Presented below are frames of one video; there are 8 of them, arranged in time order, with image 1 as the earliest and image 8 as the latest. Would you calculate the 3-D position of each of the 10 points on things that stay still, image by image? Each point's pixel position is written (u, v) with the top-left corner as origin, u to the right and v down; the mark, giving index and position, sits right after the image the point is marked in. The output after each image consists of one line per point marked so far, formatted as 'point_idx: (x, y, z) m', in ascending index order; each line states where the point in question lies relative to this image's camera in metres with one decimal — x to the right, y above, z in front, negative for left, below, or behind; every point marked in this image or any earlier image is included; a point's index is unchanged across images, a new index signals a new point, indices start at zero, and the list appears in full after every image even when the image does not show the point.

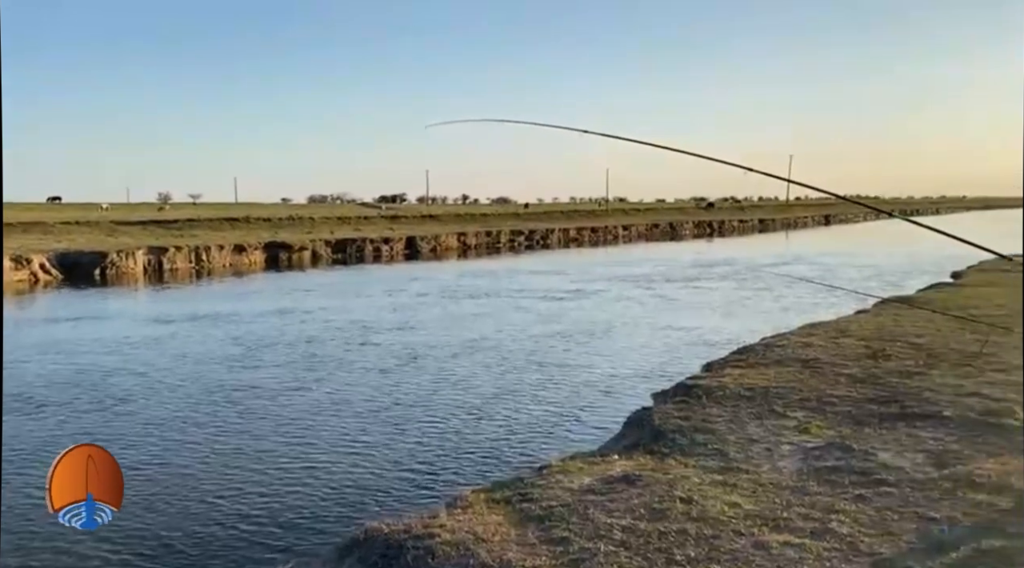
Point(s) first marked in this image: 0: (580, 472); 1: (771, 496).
0: (+0.6, -1.6, +7.4) m
1: (+1.9, -1.6, +6.3) m
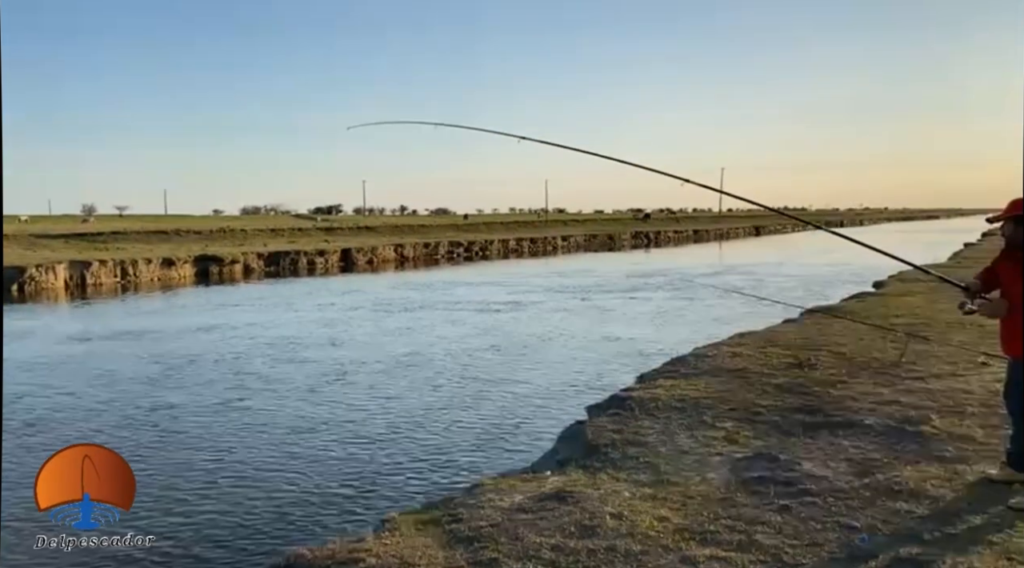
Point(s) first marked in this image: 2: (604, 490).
0: (0.0, -1.8, +7.3) m
1: (+1.4, -1.7, +6.4) m
2: (+0.8, -1.7, +7.0) m
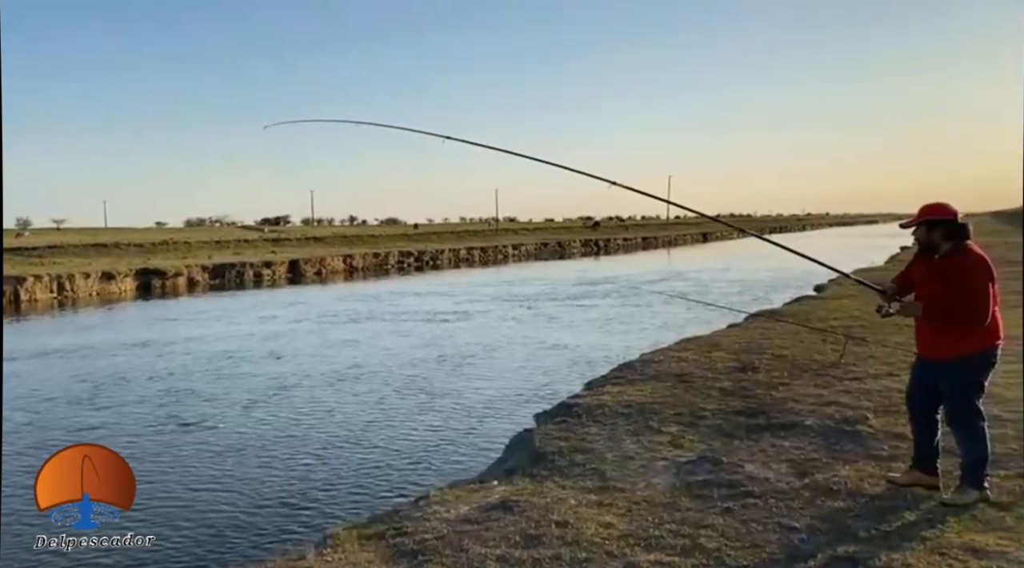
0: (-0.5, -1.9, +7.2) m
1: (+1.0, -1.8, +6.4) m
2: (+0.3, -1.8, +7.0) m
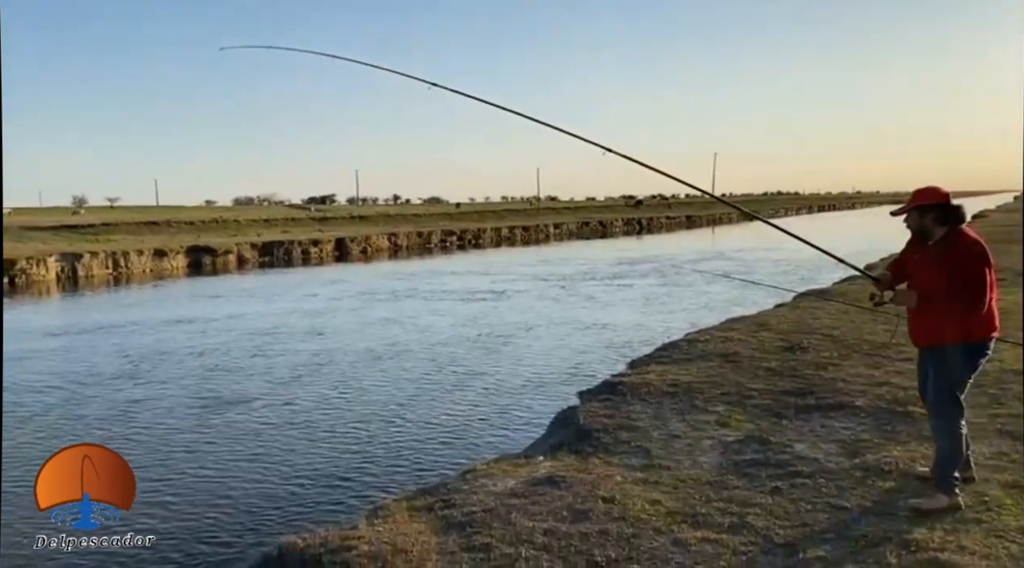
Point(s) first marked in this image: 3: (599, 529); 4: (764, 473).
0: (-0.1, -1.7, +7.3) m
1: (+1.4, -1.6, +6.4) m
2: (+0.7, -1.6, +7.1) m
3: (+0.6, -1.6, +5.6) m
4: (+2.0, -1.5, +6.7) m
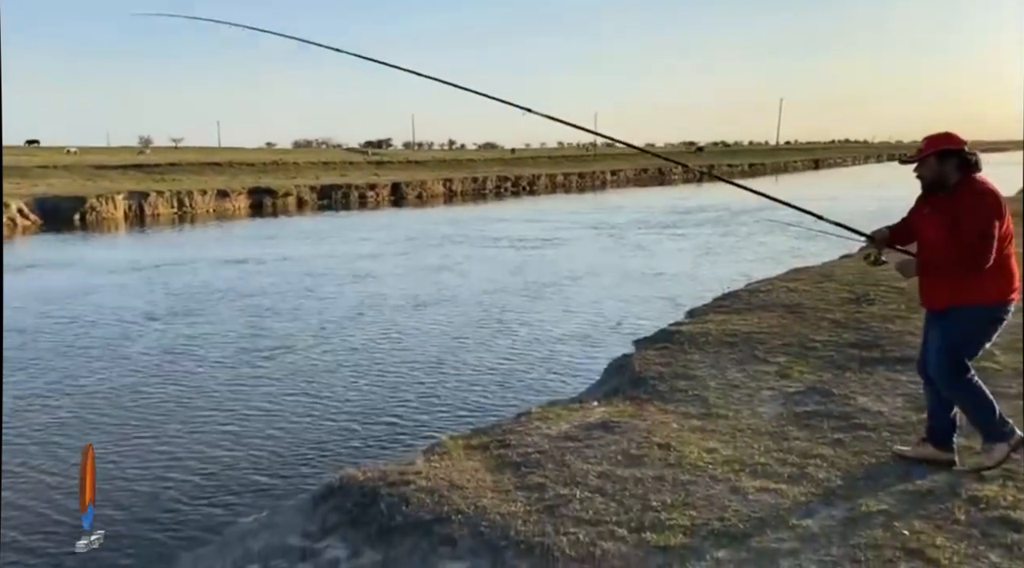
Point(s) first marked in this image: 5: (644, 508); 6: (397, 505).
0: (+0.4, -1.2, +7.3) m
1: (+1.8, -1.2, +6.3) m
2: (+1.2, -1.1, +7.0) m
3: (+0.9, -1.3, +5.6) m
4: (+2.4, -1.1, +6.6) m
5: (+0.8, -1.3, +5.1) m
6: (-0.7, -1.3, +5.1) m
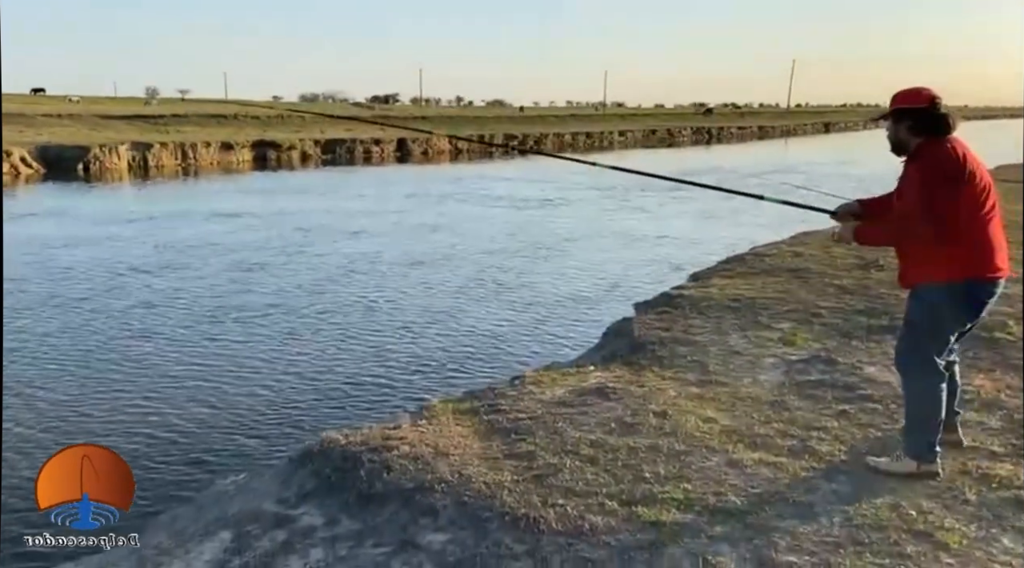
0: (+0.3, -0.8, +7.1) m
1: (+1.7, -0.9, +6.1) m
2: (+1.1, -0.8, +6.7) m
3: (+0.9, -1.0, +5.4) m
4: (+2.4, -0.8, +6.4) m
5: (+0.7, -1.1, +4.8) m
6: (-0.8, -1.1, +4.9) m
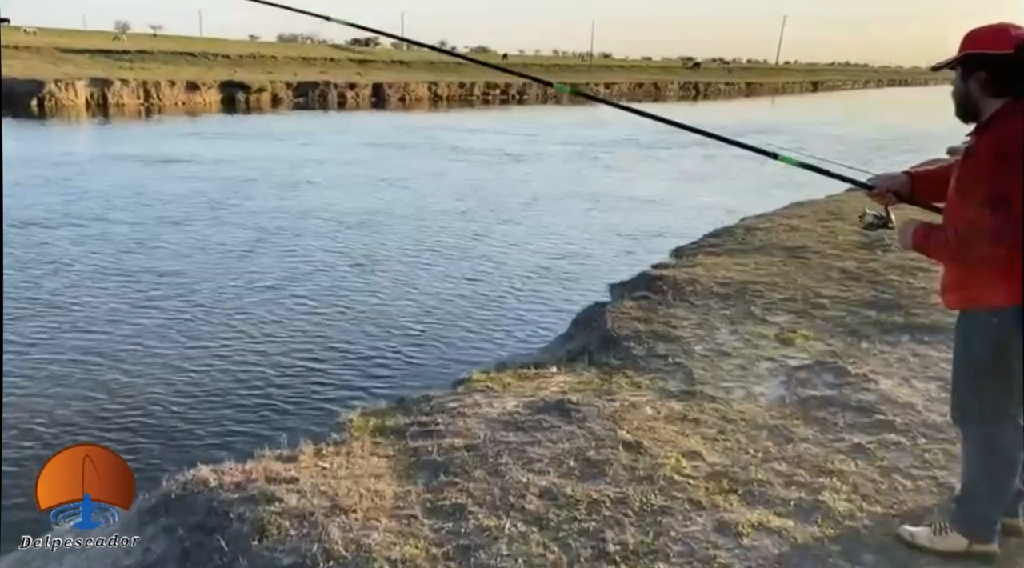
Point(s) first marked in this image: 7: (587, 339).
0: (-0.1, -0.7, +5.8) m
1: (+1.3, -0.9, +4.8) m
2: (+0.7, -0.8, +5.5) m
3: (+0.5, -1.0, +4.1) m
4: (+2.0, -0.8, +5.1) m
5: (+0.4, -1.2, +3.6) m
6: (-1.1, -1.1, +3.6) m
7: (+0.6, -0.4, +7.2) m
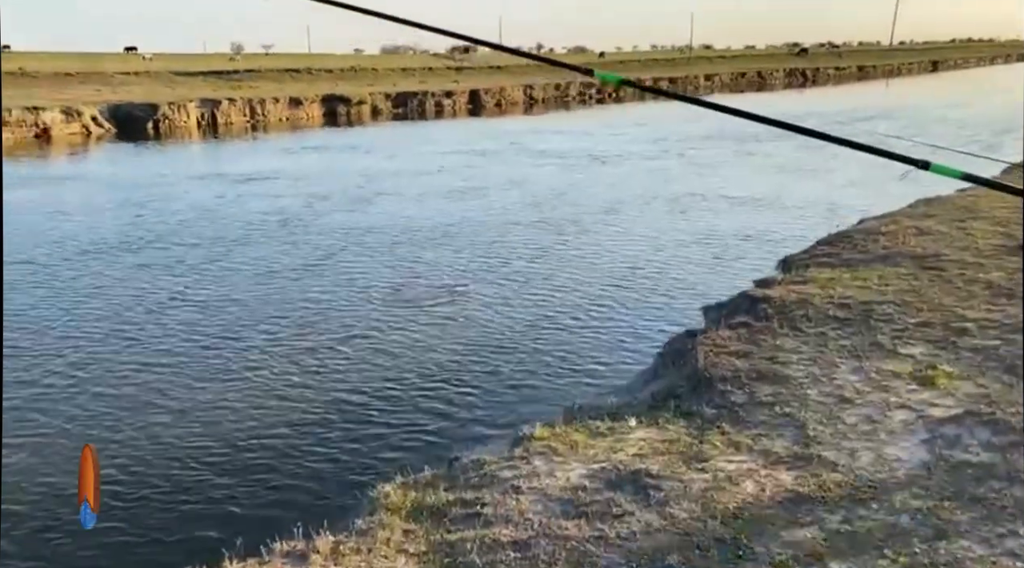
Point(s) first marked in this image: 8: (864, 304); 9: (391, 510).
0: (+0.3, -1.0, +4.8) m
1: (+1.6, -1.1, +3.7) m
2: (+1.0, -1.0, +4.4) m
3: (+0.7, -1.3, +3.1) m
4: (+2.3, -1.0, +3.9) m
5: (+0.5, -1.4, +2.6) m
6: (-1.0, -1.4, +2.8) m
7: (+1.2, -0.7, +6.1) m
8: (+3.0, -0.2, +7.0) m
9: (-0.6, -1.1, +4.3) m
